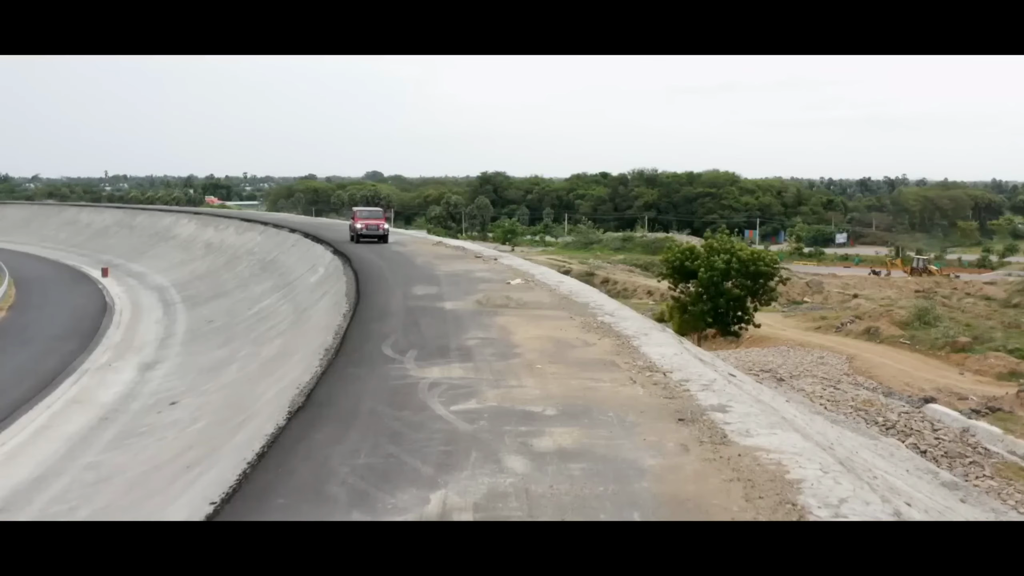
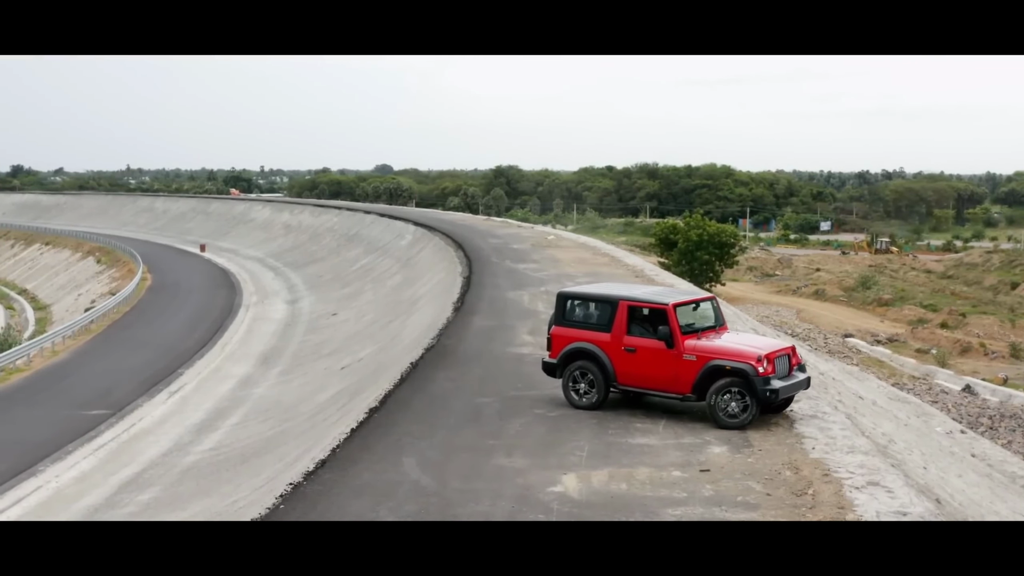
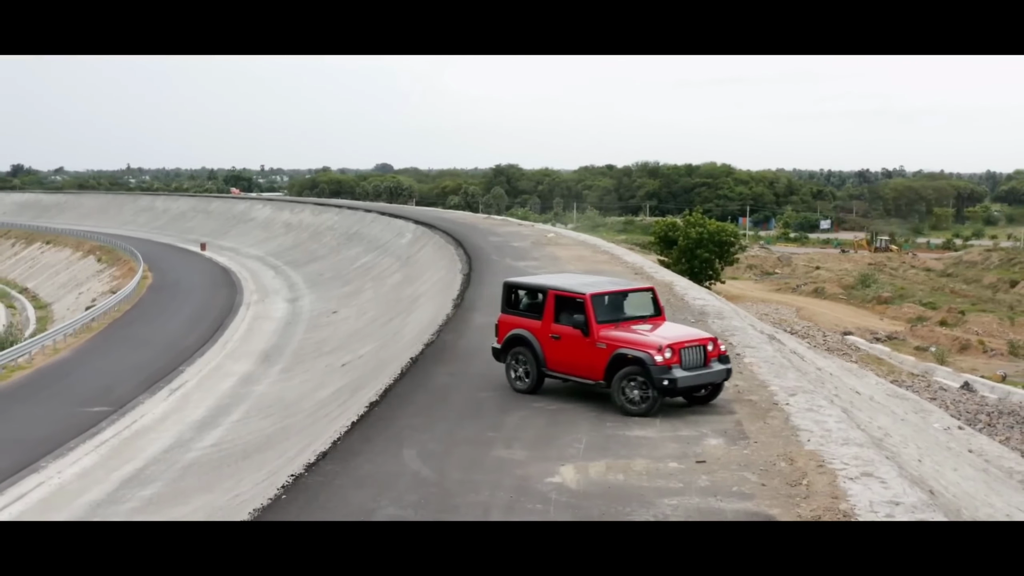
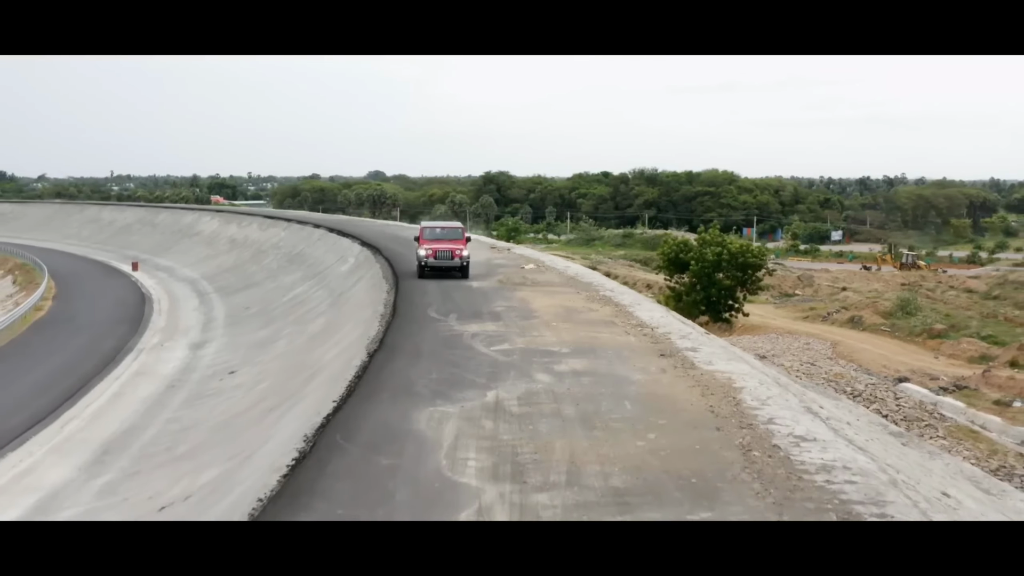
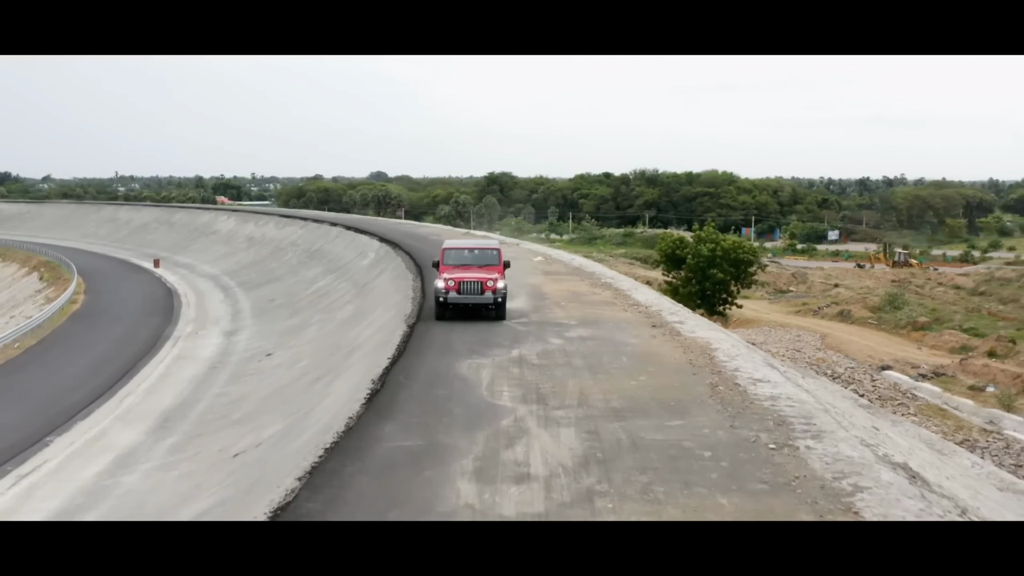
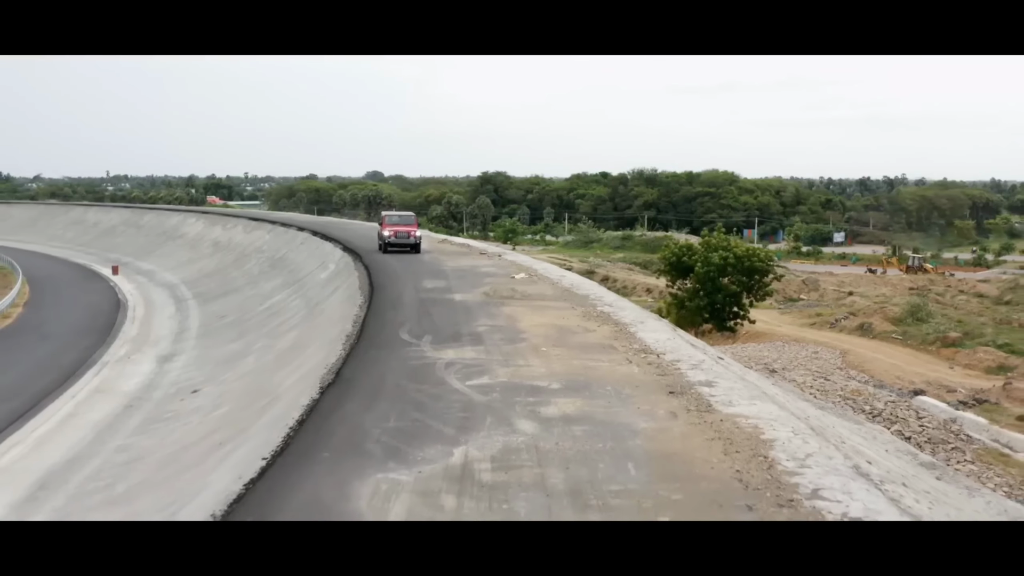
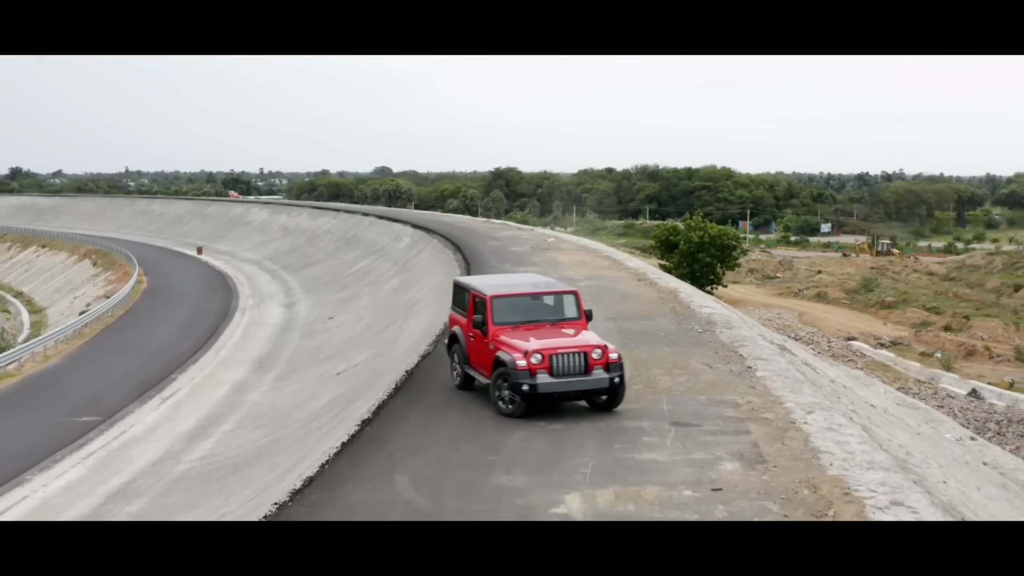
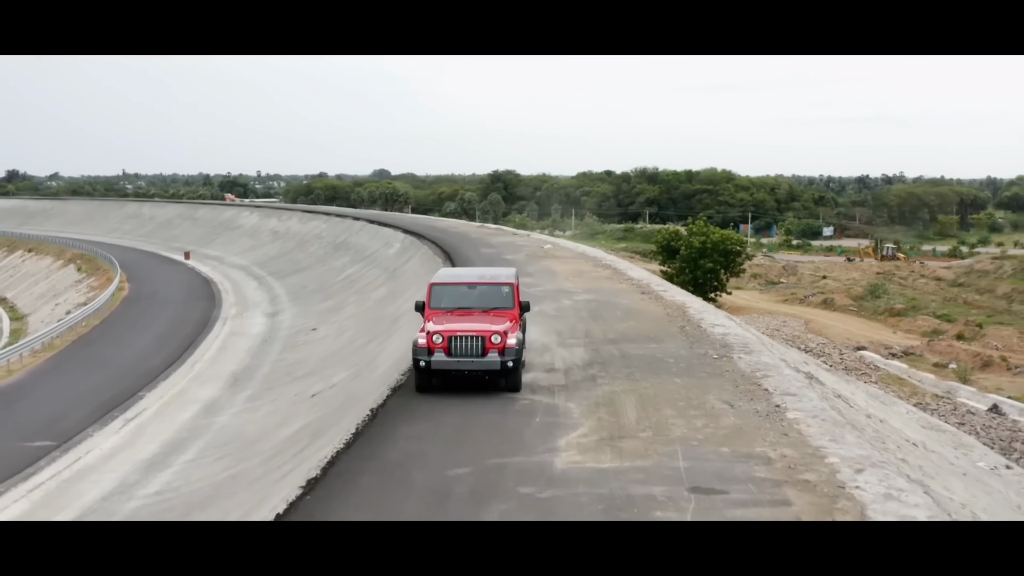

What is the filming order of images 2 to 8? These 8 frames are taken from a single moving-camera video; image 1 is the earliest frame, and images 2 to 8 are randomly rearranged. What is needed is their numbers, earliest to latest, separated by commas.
6, 4, 5, 8, 7, 3, 2
